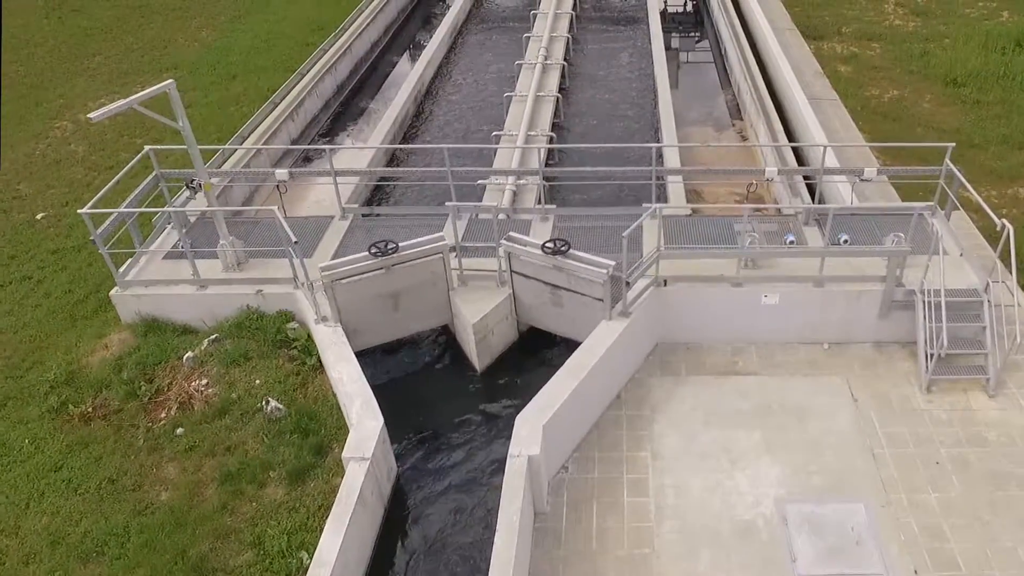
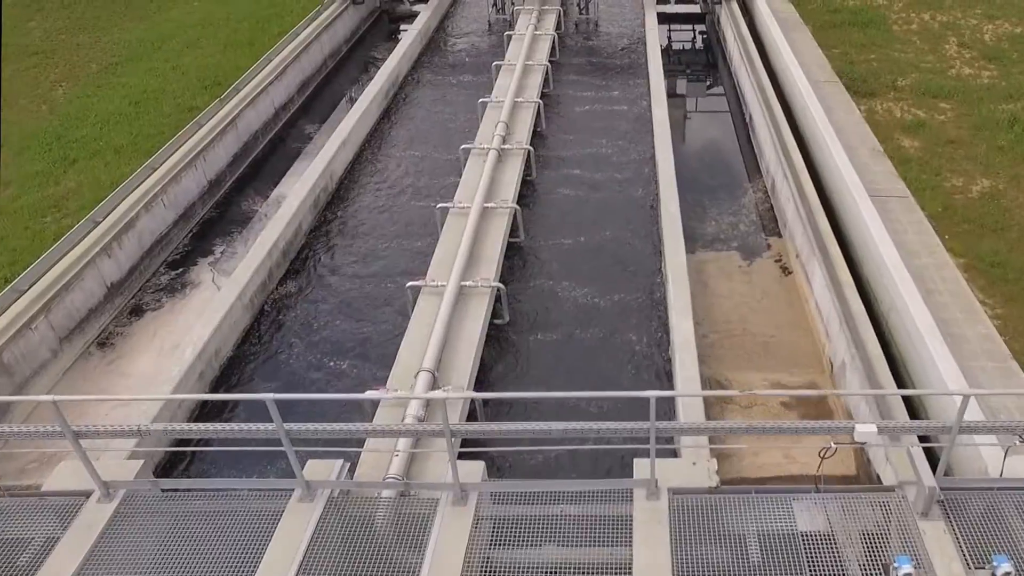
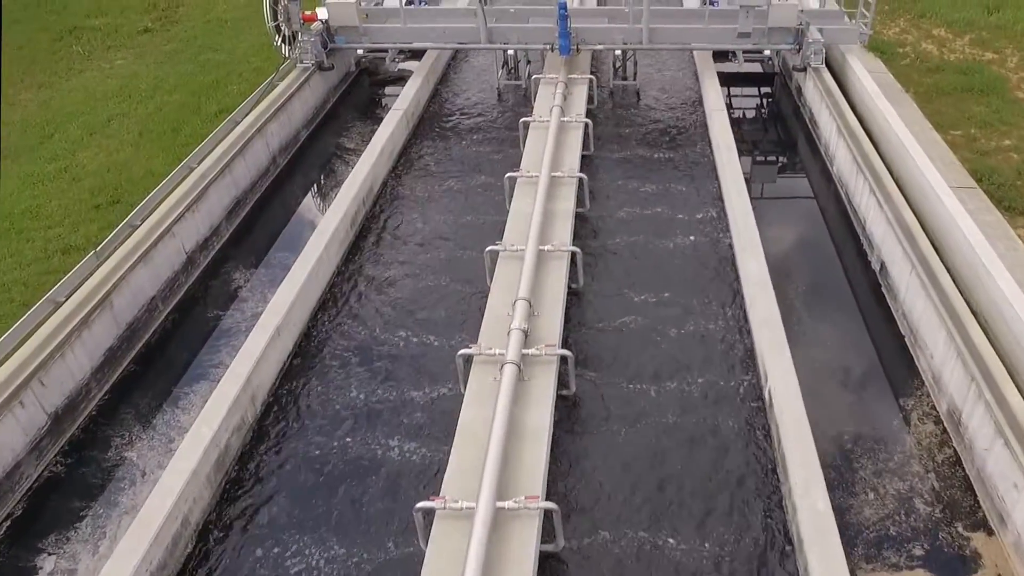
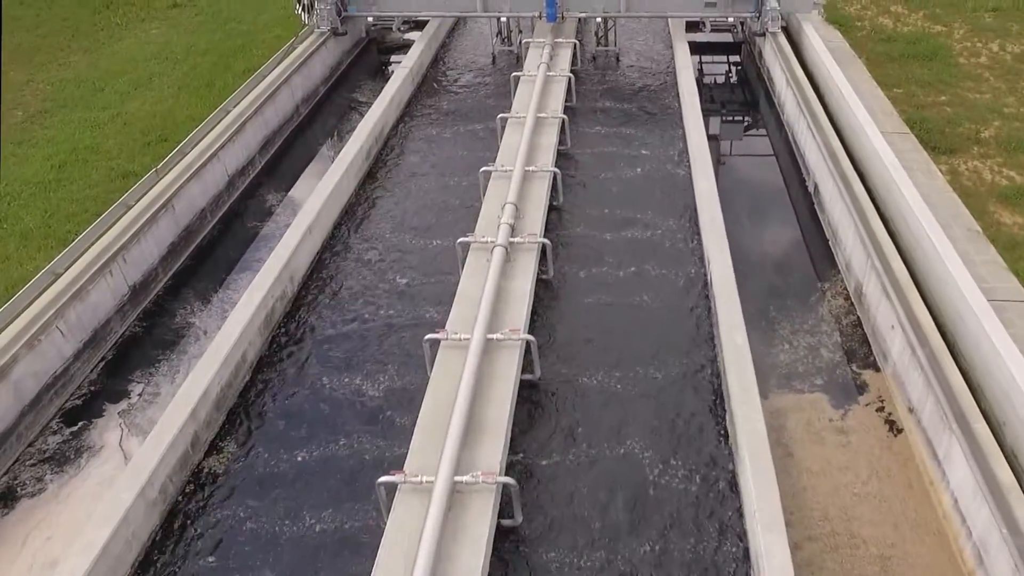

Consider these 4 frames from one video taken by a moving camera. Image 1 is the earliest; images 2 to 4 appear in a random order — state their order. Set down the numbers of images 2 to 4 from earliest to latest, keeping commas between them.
2, 4, 3
